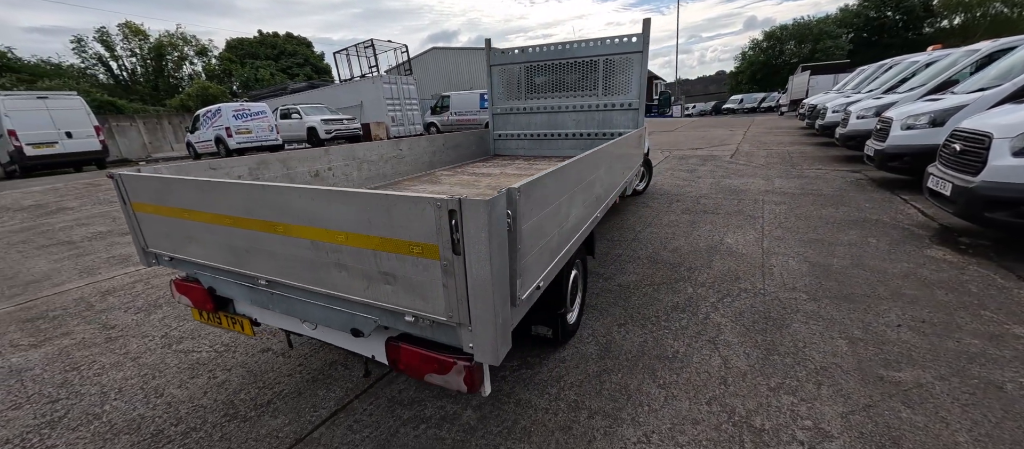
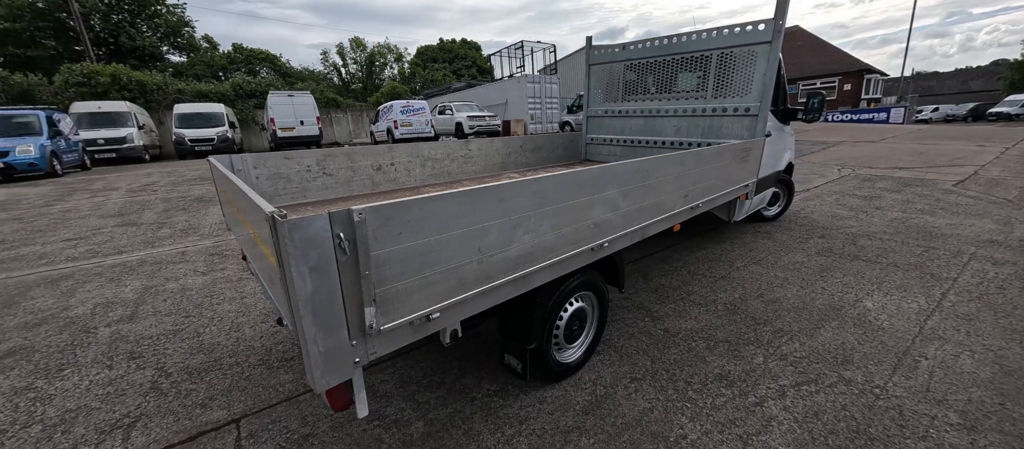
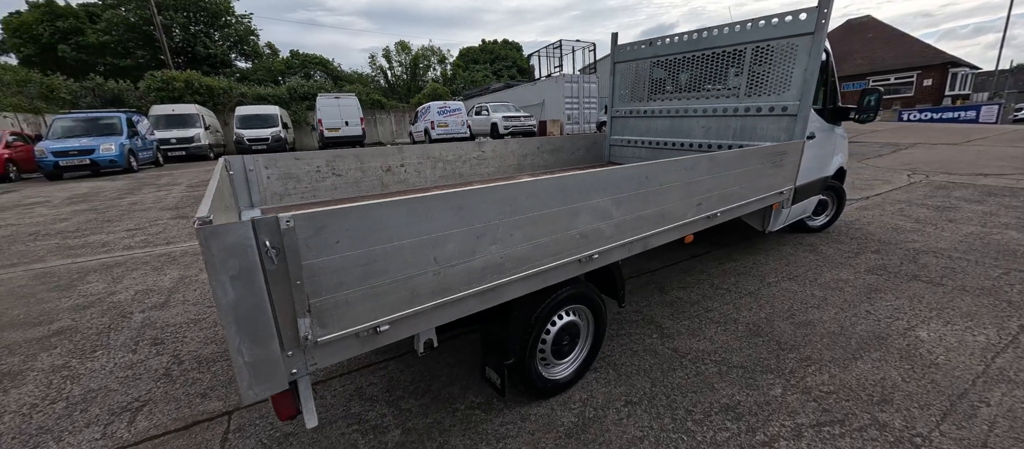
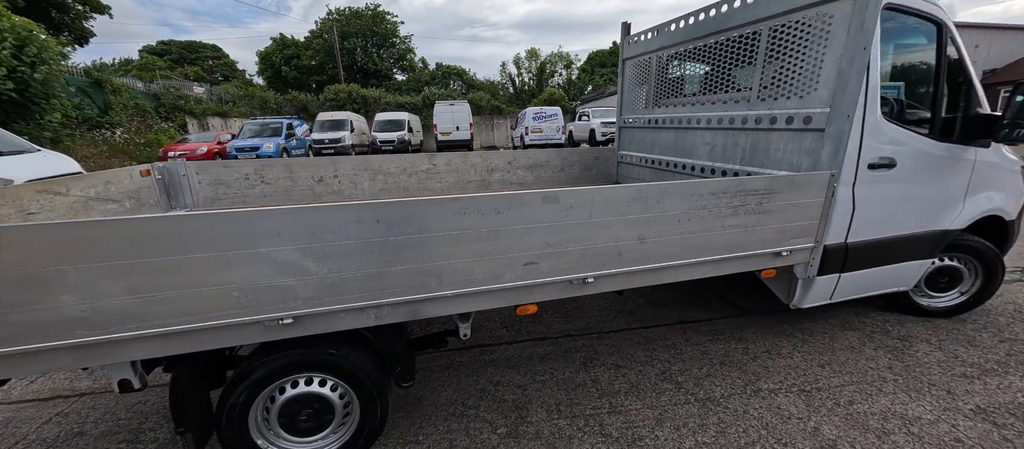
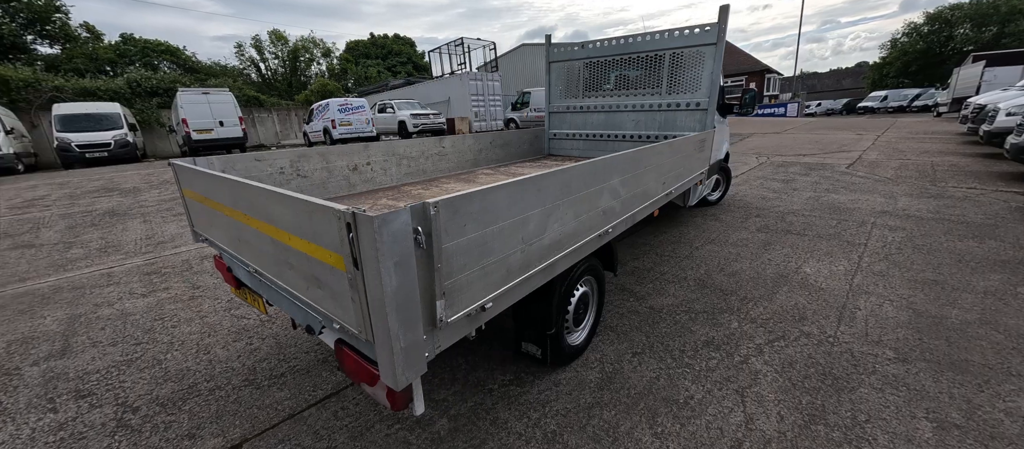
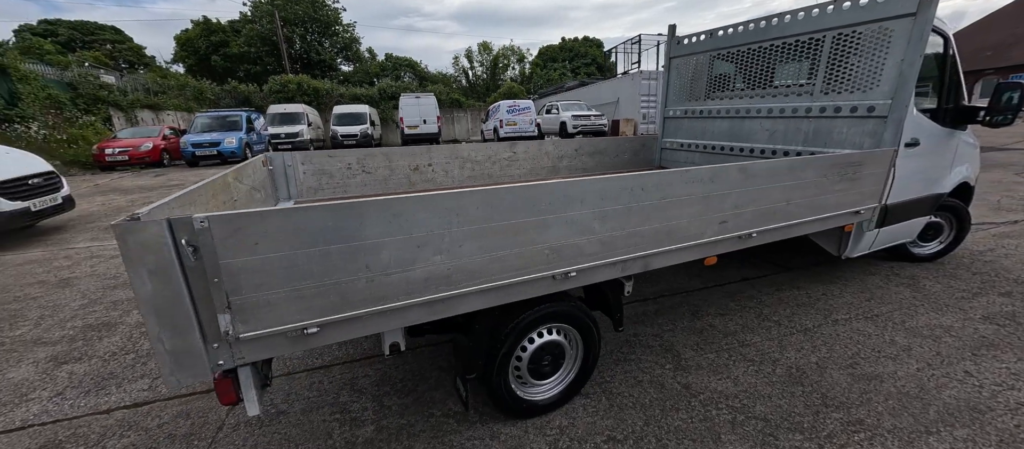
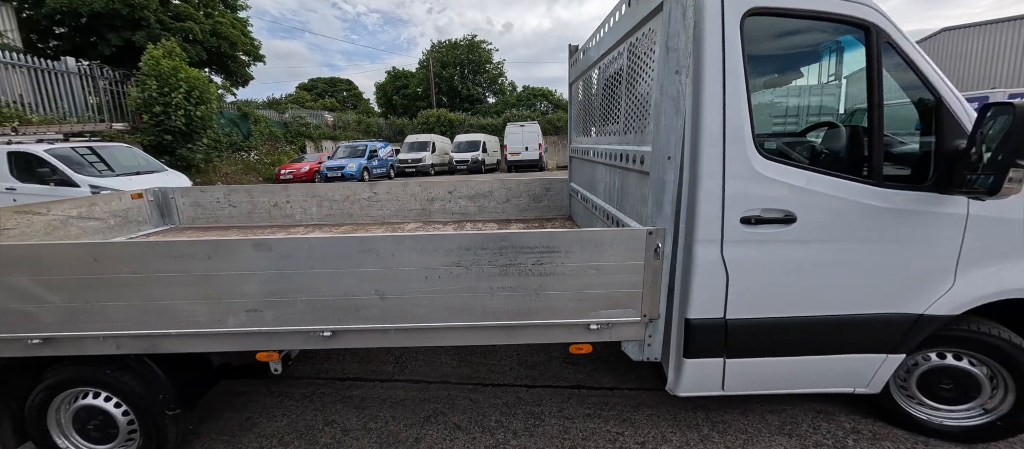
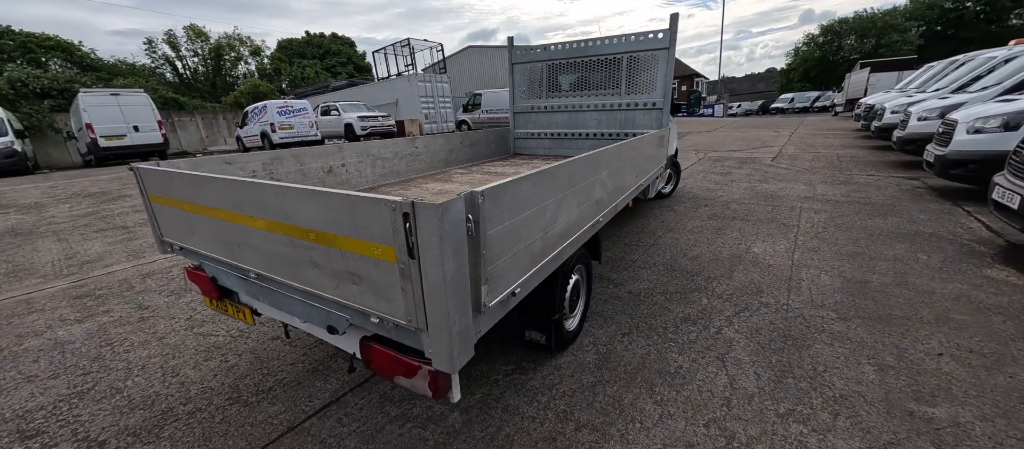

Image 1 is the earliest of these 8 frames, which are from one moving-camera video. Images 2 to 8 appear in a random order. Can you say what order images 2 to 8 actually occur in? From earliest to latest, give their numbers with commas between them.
8, 5, 2, 3, 6, 4, 7
